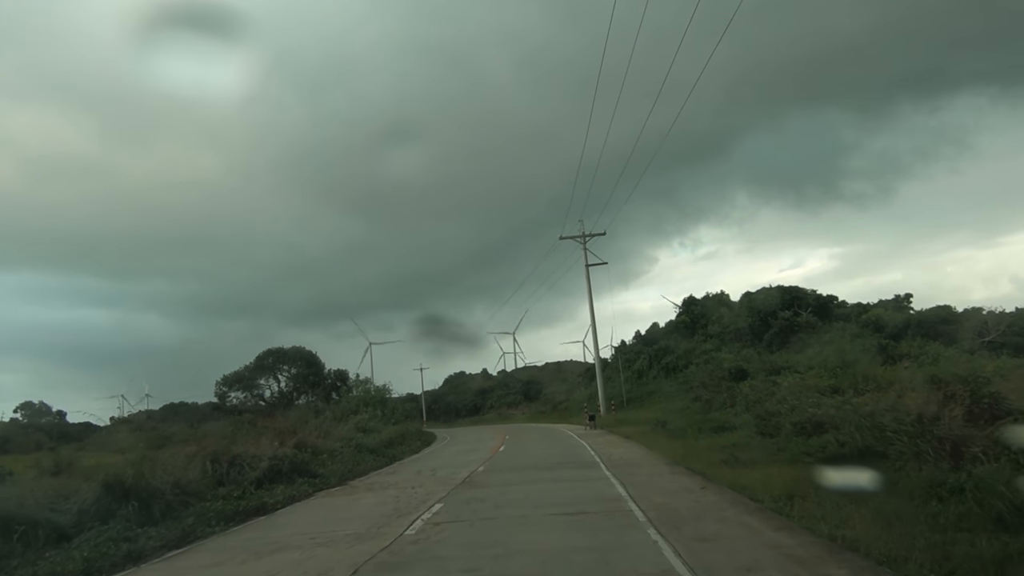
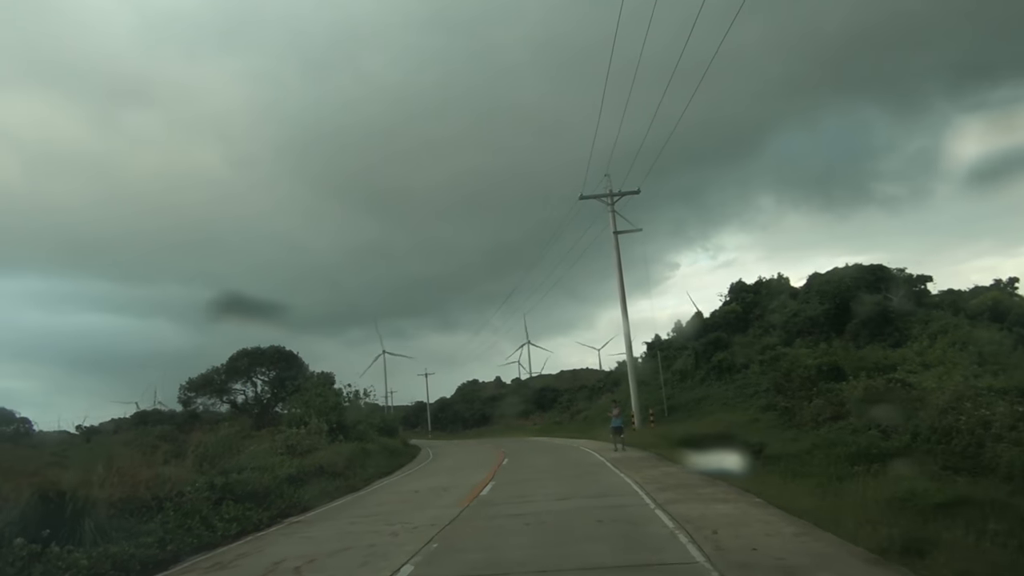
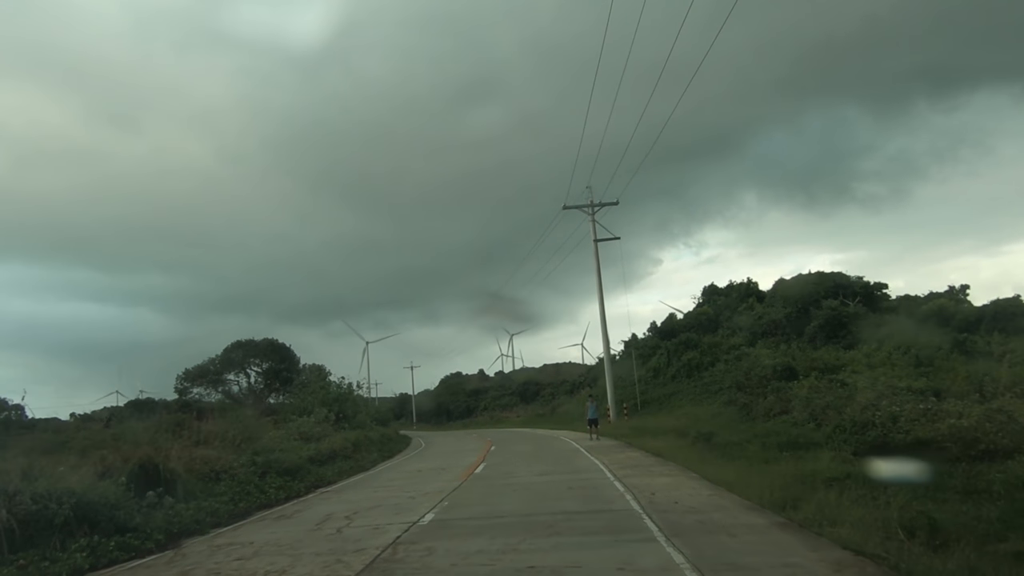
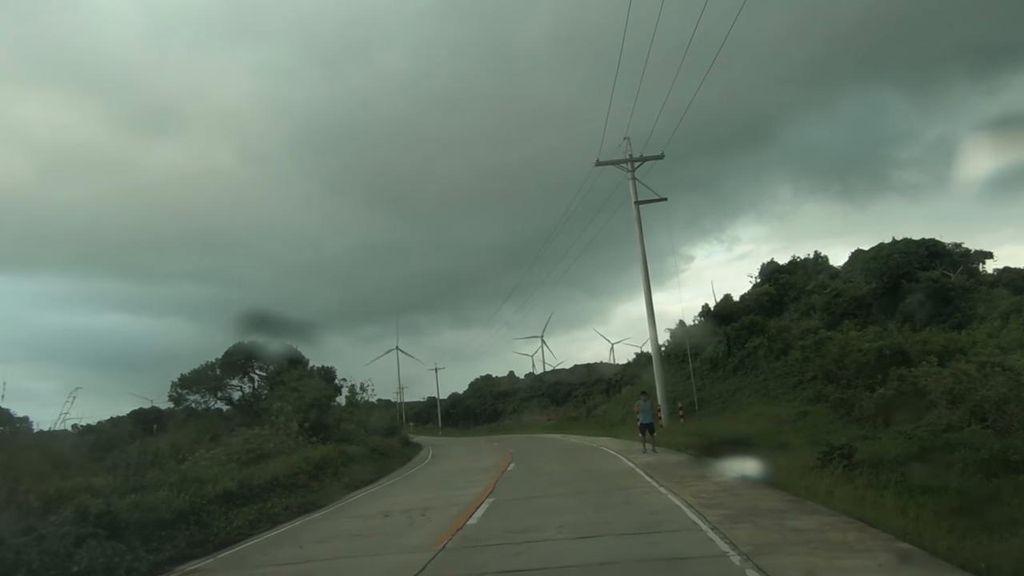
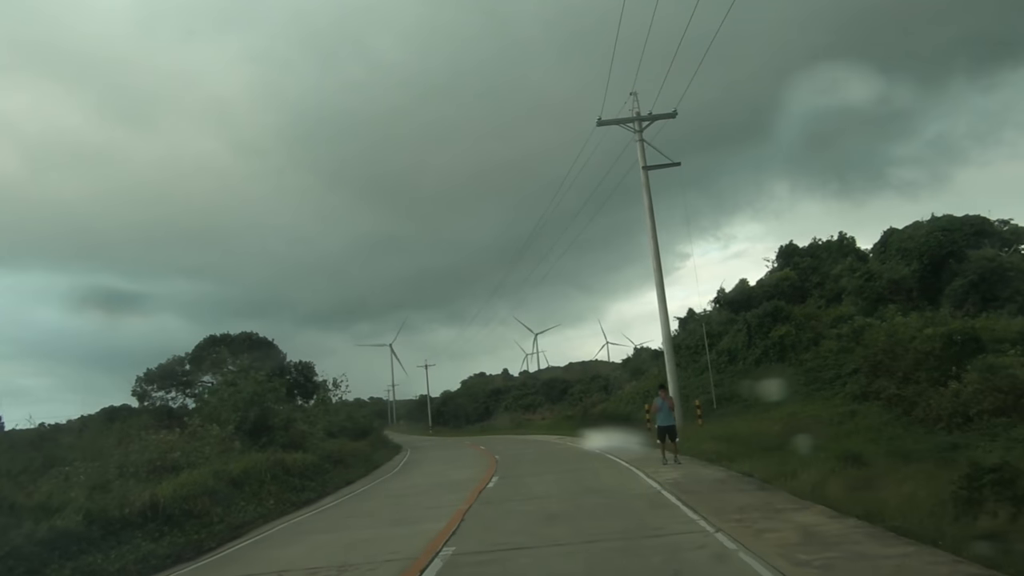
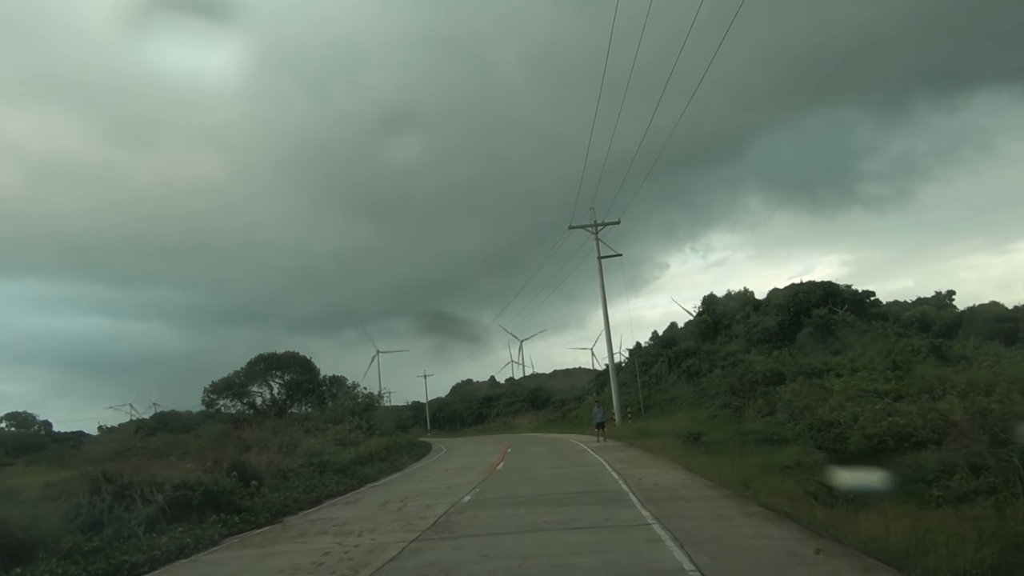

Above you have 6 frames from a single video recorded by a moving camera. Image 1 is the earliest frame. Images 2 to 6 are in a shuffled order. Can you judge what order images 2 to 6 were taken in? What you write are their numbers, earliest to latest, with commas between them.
6, 3, 2, 4, 5
